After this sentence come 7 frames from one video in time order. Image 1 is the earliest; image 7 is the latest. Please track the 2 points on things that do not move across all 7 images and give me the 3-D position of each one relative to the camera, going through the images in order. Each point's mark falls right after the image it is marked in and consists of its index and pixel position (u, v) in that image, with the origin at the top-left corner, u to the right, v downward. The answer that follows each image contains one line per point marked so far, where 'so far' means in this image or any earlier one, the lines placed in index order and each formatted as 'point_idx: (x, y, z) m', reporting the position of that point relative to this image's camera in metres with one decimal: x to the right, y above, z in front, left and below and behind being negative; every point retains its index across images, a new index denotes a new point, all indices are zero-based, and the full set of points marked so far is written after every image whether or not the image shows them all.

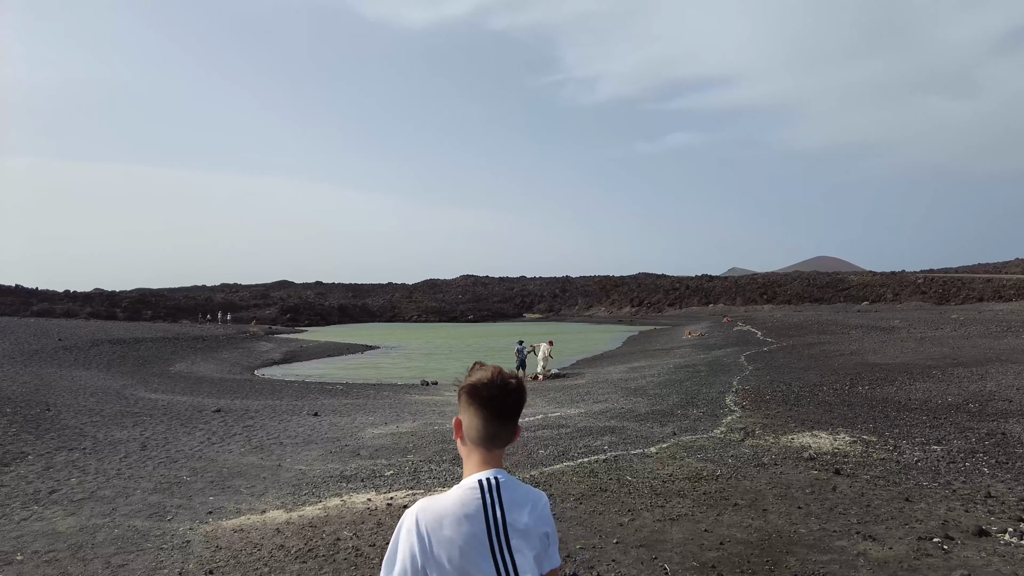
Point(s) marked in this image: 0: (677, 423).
0: (+3.2, -2.7, +11.8) m
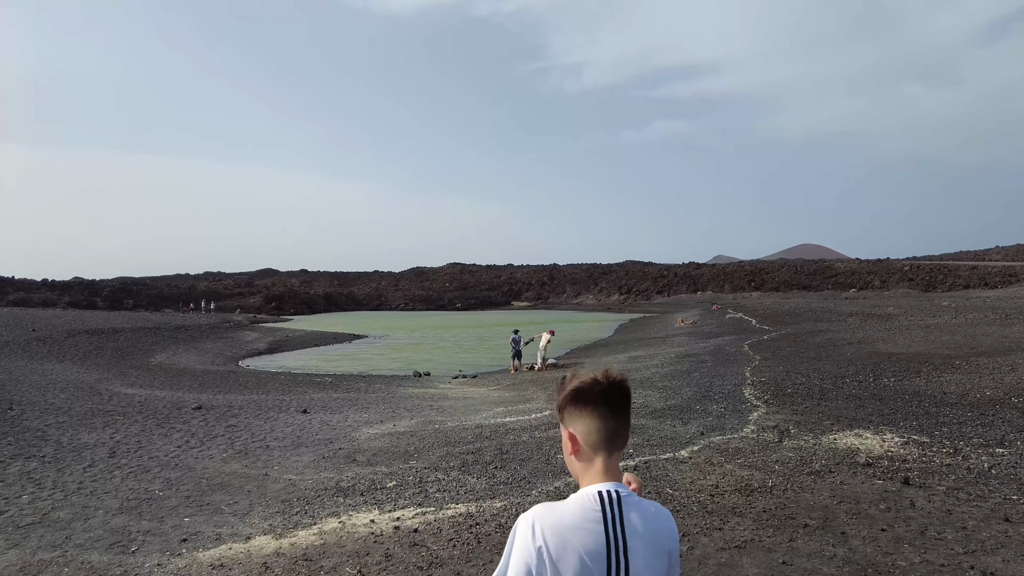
0: (+3.4, -2.4, +10.9) m
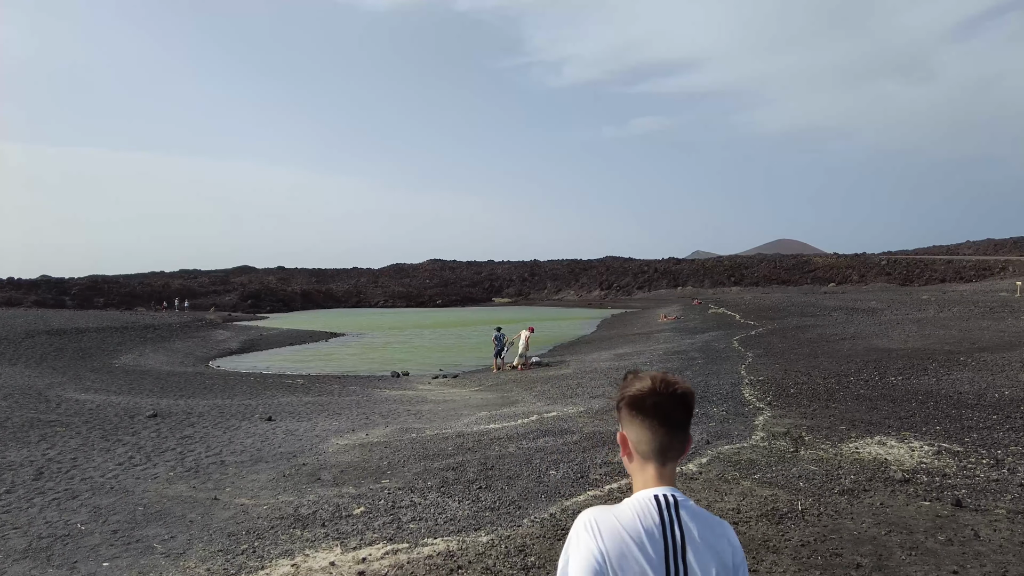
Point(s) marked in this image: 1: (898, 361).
0: (+3.2, -2.3, +10.0) m
1: (+9.6, -1.8, +15.0) m
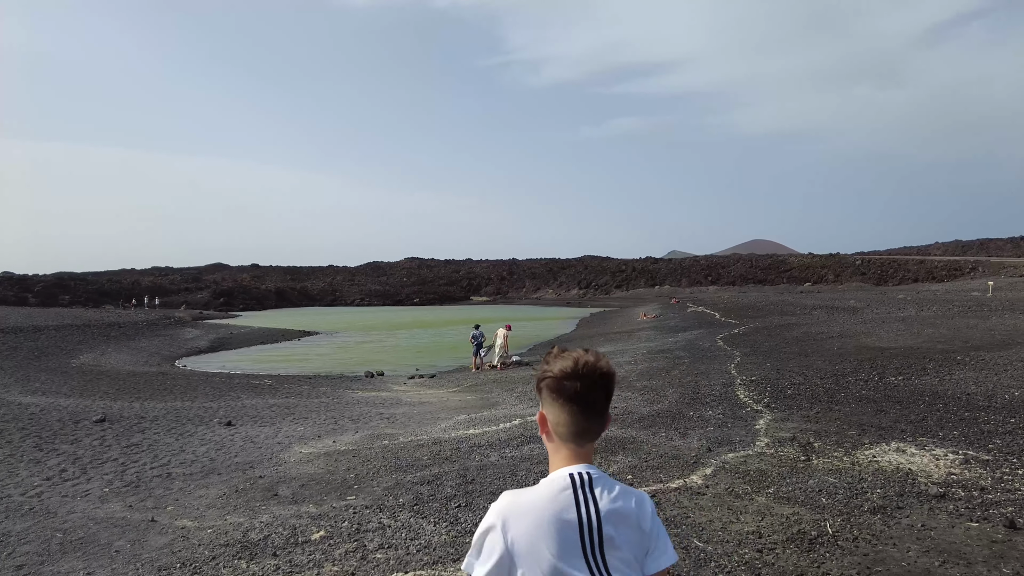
0: (+2.9, -2.2, +9.3) m
1: (+9.1, -1.7, +14.5) m
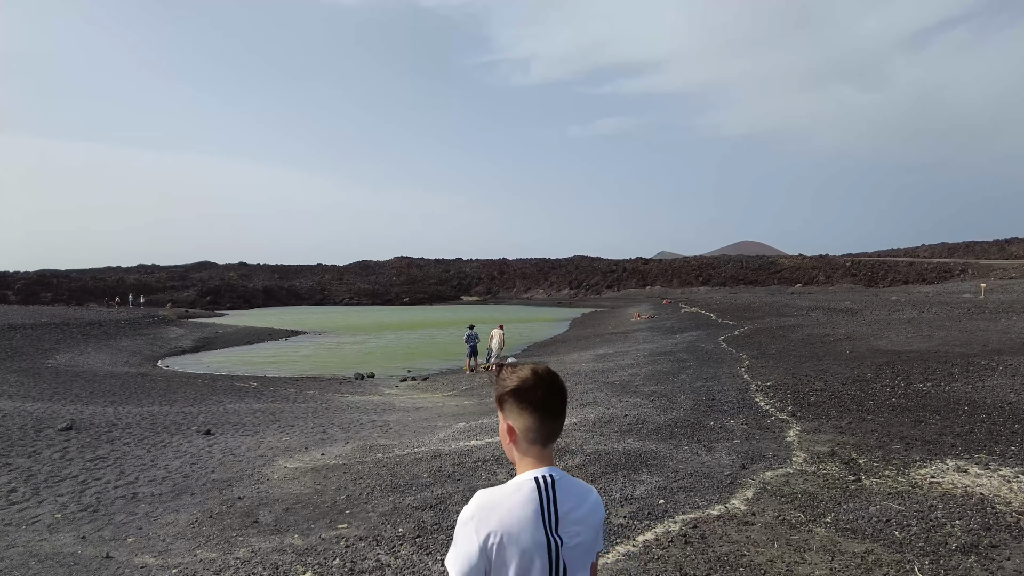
0: (+3.0, -2.2, +8.5) m
1: (+9.1, -1.8, +13.8) m
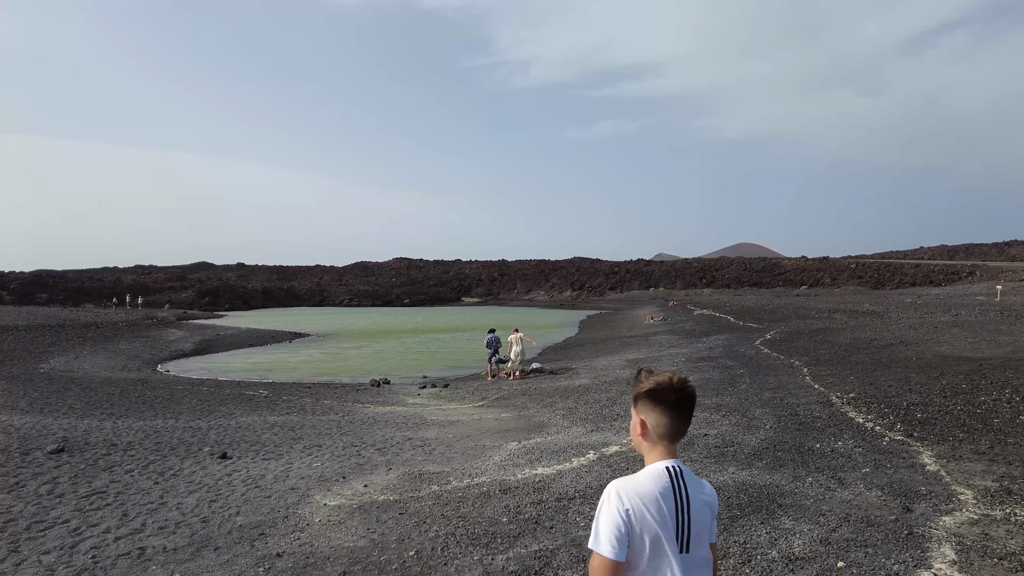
0: (+4.0, -2.2, +7.0) m
1: (+10.1, -1.8, +12.3) m
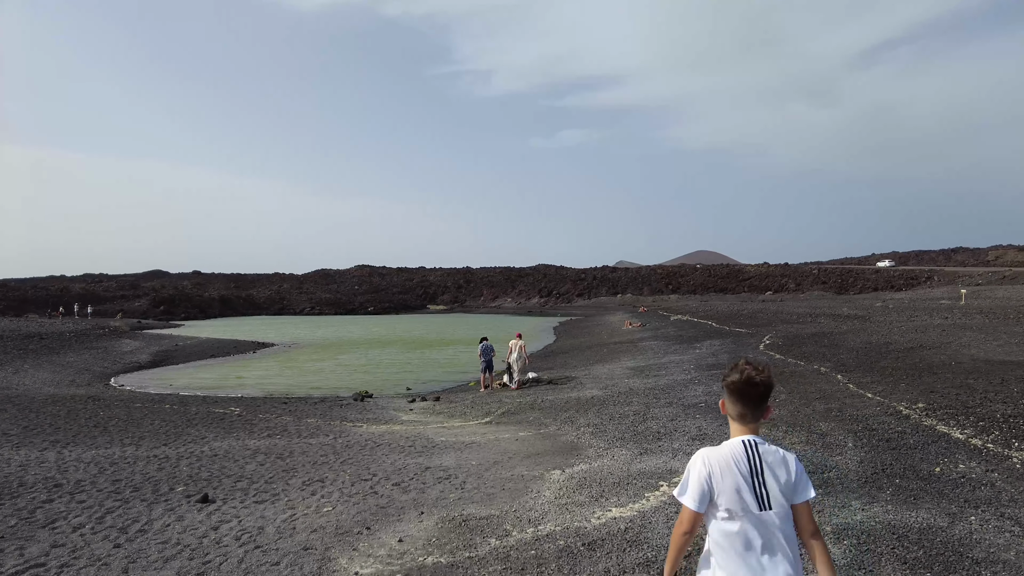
0: (+4.8, -2.1, +5.5) m
1: (+10.6, -1.7, +11.2) m
